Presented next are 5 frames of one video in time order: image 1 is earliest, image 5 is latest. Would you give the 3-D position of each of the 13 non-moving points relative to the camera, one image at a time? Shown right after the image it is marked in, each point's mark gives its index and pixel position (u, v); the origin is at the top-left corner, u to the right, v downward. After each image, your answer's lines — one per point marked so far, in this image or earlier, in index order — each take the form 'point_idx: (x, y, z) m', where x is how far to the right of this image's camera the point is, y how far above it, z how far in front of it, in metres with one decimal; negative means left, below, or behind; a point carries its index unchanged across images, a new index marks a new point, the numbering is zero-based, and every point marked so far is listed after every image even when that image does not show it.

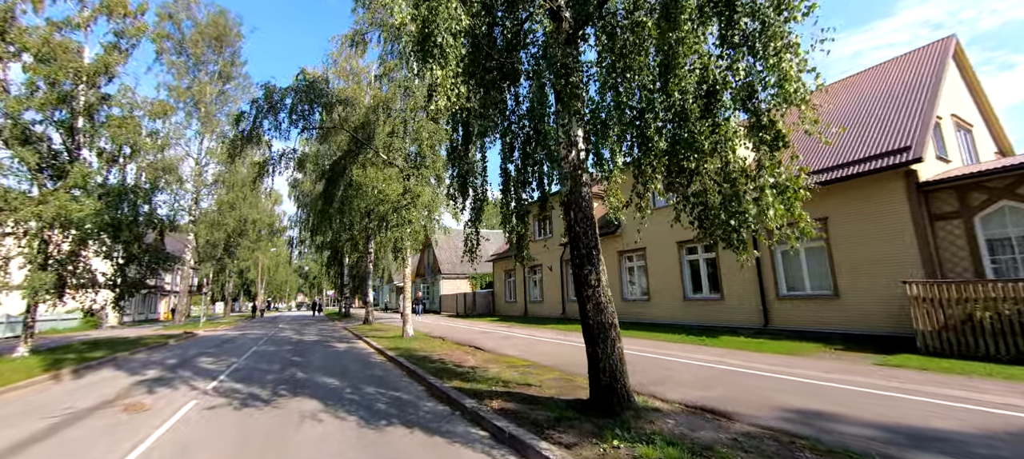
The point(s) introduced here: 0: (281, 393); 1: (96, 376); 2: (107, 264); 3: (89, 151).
0: (-4.2, -3.0, +7.5) m
1: (-11.1, -3.9, +10.8) m
2: (-16.0, -1.4, +16.0) m
3: (-16.1, +3.0, +15.6) m
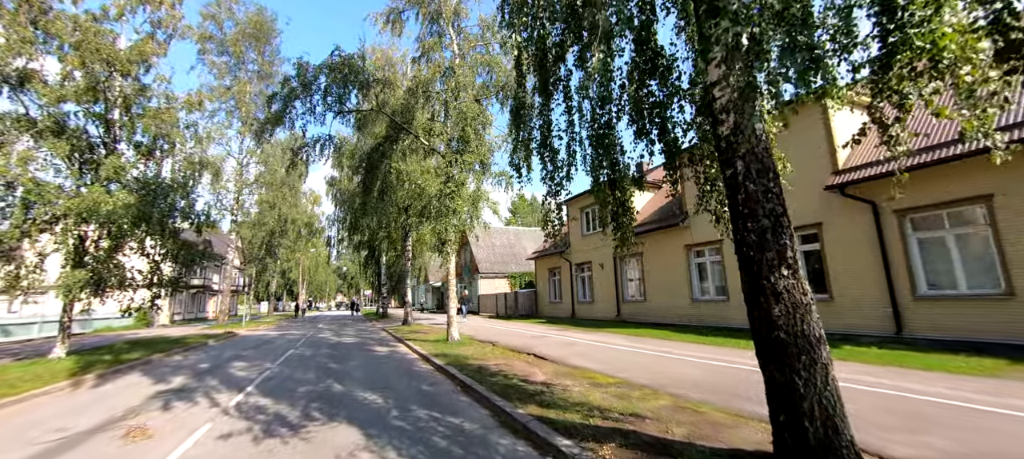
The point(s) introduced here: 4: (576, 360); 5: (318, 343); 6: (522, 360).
0: (-2.9, -2.8, +6.0) m
1: (-9.5, -3.7, +9.8) m
2: (-14.0, -1.2, +15.4) m
3: (-14.2, +3.1, +15.0) m
4: (+1.4, -2.9, +9.1) m
5: (-8.4, -4.9, +17.6) m
6: (+0.2, -3.0, +9.3) m
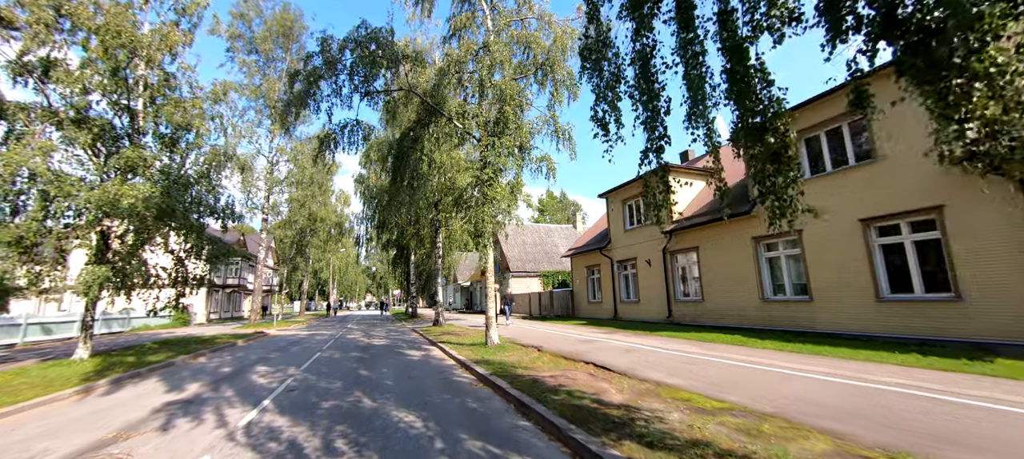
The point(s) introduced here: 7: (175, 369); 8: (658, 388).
0: (-2.0, -2.5, +4.6) m
1: (-8.3, -3.5, +8.9) m
2: (-12.4, -1.0, +14.7) m
3: (-12.7, +3.3, +14.3) m
4: (+2.5, -2.6, +7.5) m
5: (-6.7, -4.7, +16.5) m
6: (+1.4, -2.7, +7.8) m
7: (-9.4, -3.9, +11.4) m
8: (+2.2, -2.4, +6.3) m
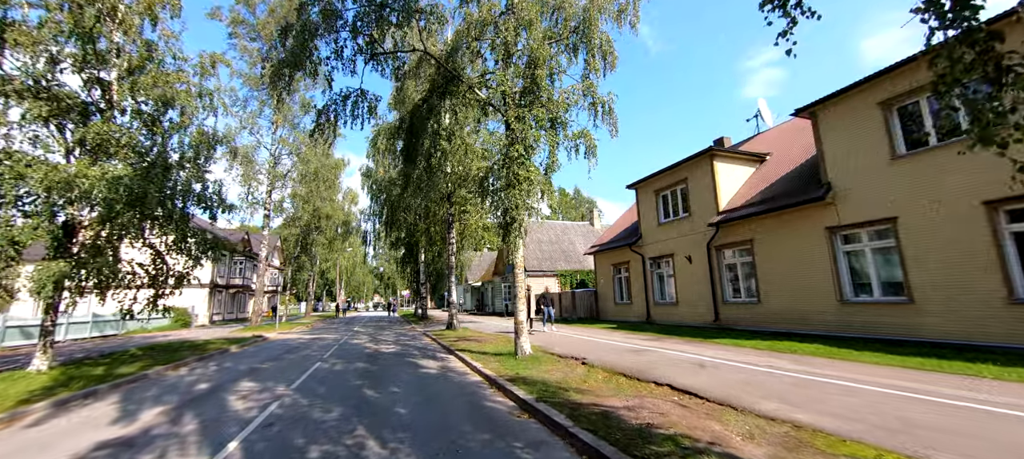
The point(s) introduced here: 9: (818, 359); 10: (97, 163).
0: (-1.2, -2.2, +2.6) m
1: (-7.5, -3.2, +6.9) m
2: (-11.5, -0.8, +12.9) m
3: (-11.8, +3.6, +12.5) m
4: (+3.4, -2.3, +5.4) m
5: (-5.7, -4.4, +14.6) m
6: (+2.2, -2.4, +5.7) m
7: (-8.5, -3.6, +9.4) m
8: (+3.0, -2.1, +4.1) m
9: (+6.7, -2.8, +8.9) m
10: (-11.4, +1.8, +11.2) m
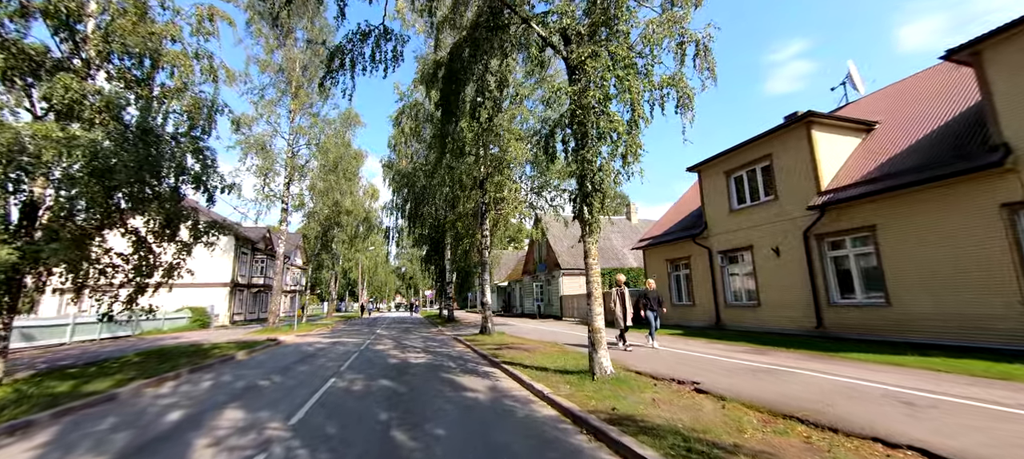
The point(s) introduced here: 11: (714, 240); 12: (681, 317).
0: (-0.2, -1.7, -0.1) m
1: (-6.2, -2.8, +4.6) m
2: (-10.0, -0.3, +10.7) m
3: (-10.3, +4.0, +10.3) m
4: (+4.5, -1.8, +2.5) m
5: (-4.1, -3.9, +12.1) m
6: (+3.4, -1.9, +2.9) m
7: (-7.1, -3.2, +7.1) m
8: (+4.1, -1.6, +1.3) m
9: (+8.0, -2.3, +5.9) m
10: (-10.0, +2.3, +9.0) m
11: (+8.6, -0.4, +17.5) m
12: (+8.0, -4.1, +19.3) m
